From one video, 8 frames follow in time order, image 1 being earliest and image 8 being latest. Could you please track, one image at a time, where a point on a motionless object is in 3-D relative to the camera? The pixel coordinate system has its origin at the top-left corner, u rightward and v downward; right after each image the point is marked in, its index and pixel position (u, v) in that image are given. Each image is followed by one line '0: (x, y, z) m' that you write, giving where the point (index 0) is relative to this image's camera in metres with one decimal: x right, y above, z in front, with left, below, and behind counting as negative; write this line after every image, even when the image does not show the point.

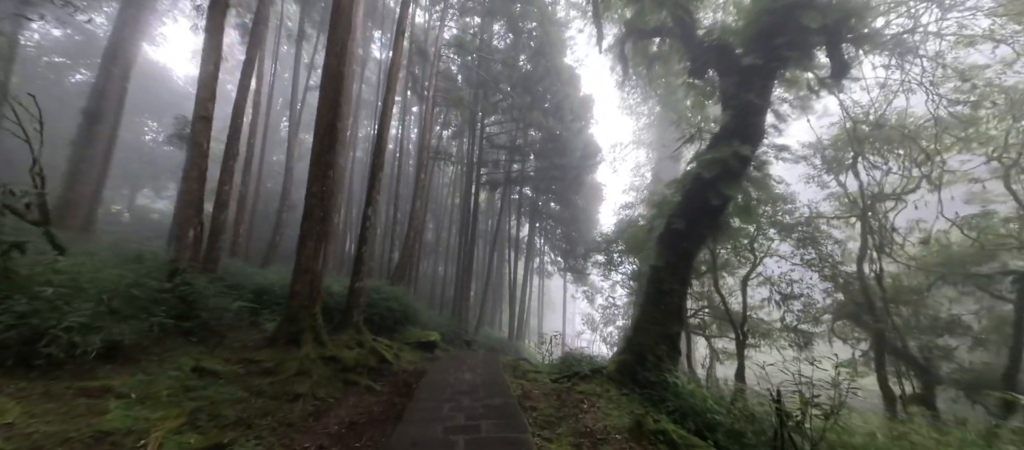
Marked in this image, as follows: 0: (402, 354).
0: (-2.6, -3.0, +10.0) m
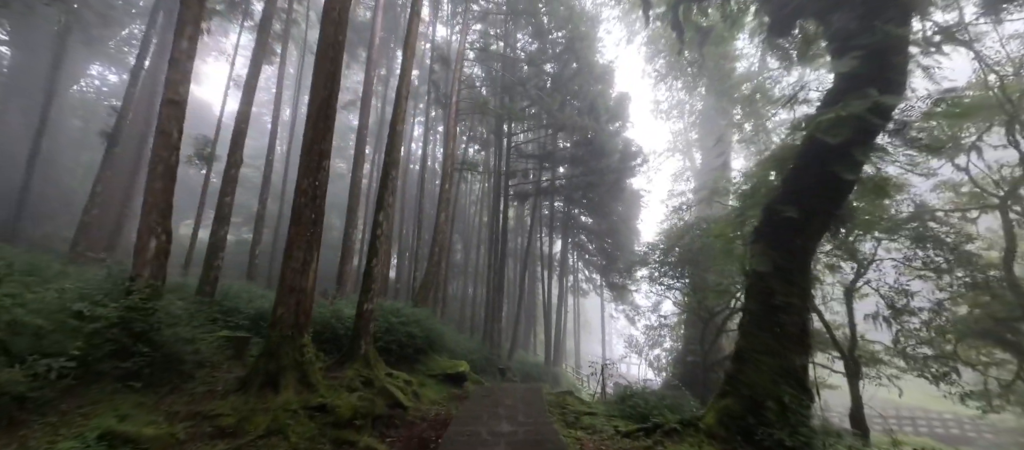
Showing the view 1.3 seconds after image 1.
0: (-1.7, -3.2, +8.1) m
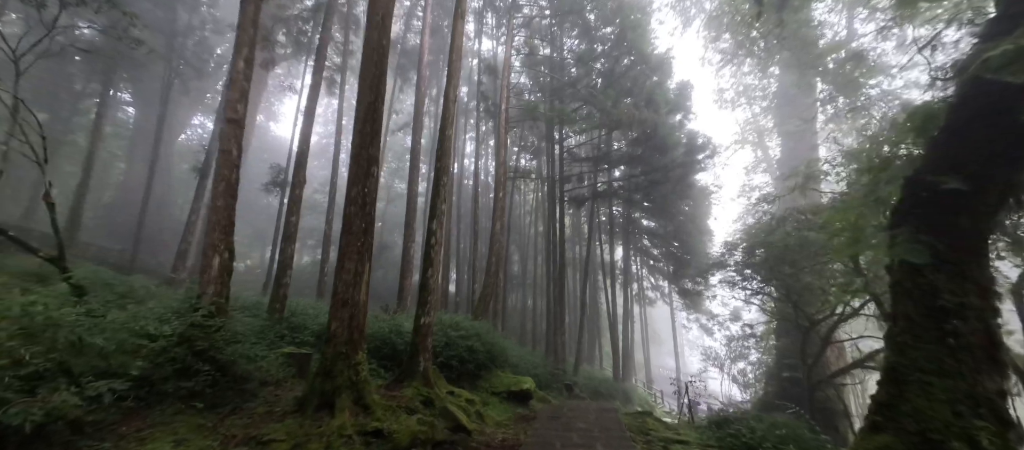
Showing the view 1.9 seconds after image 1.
0: (-0.5, -3.3, +7.6) m
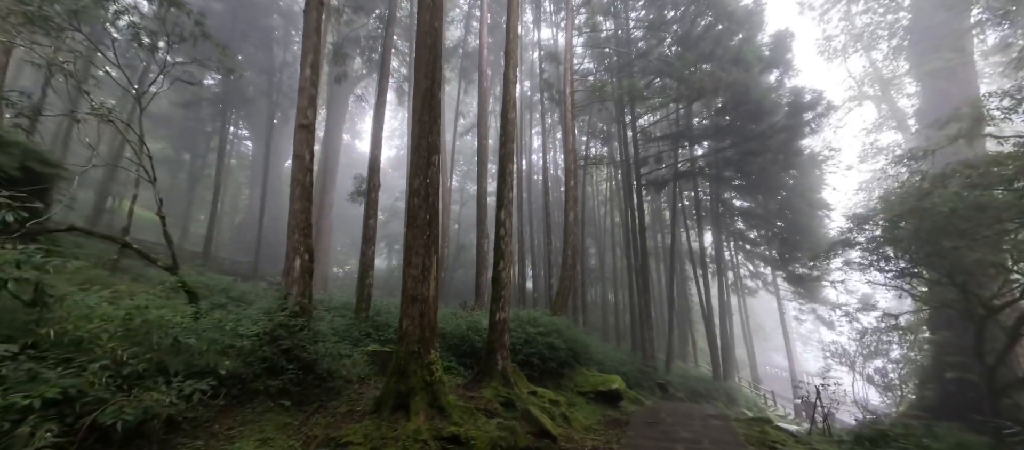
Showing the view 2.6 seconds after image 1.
0: (+1.0, -3.1, +7.0) m
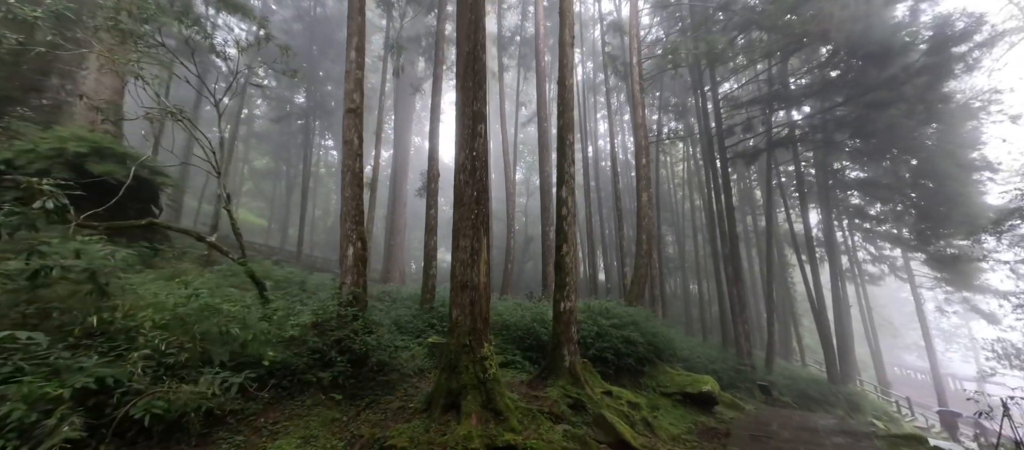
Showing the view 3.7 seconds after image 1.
0: (+2.0, -2.7, +6.1) m
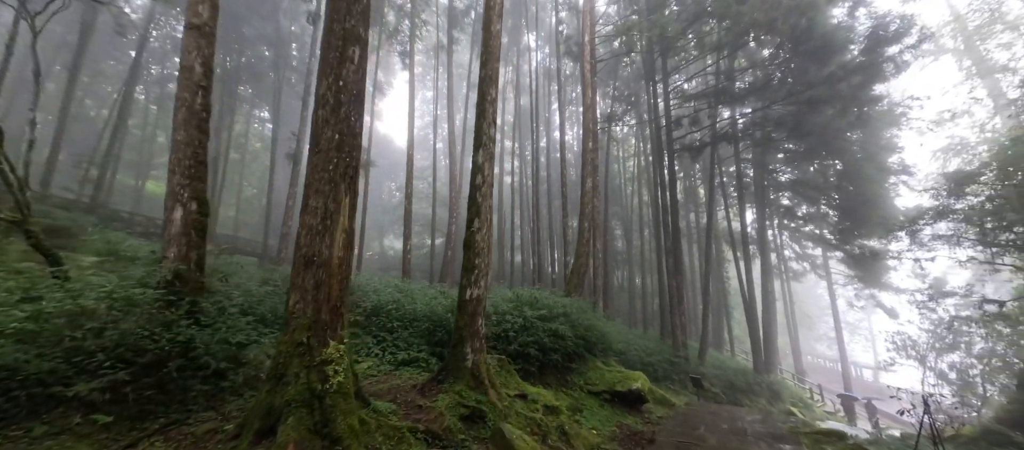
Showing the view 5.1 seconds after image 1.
0: (+0.7, -2.4, +5.1) m
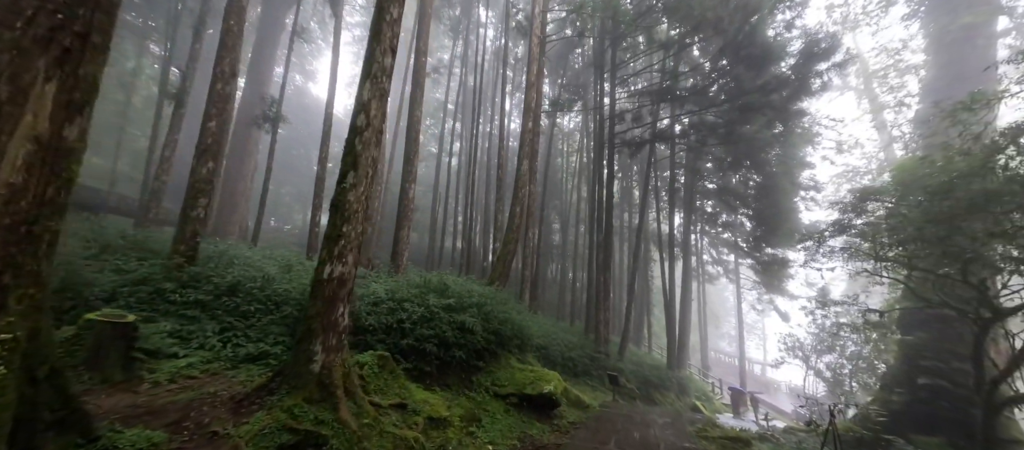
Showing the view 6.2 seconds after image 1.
0: (-0.5, -2.1, +4.0) m
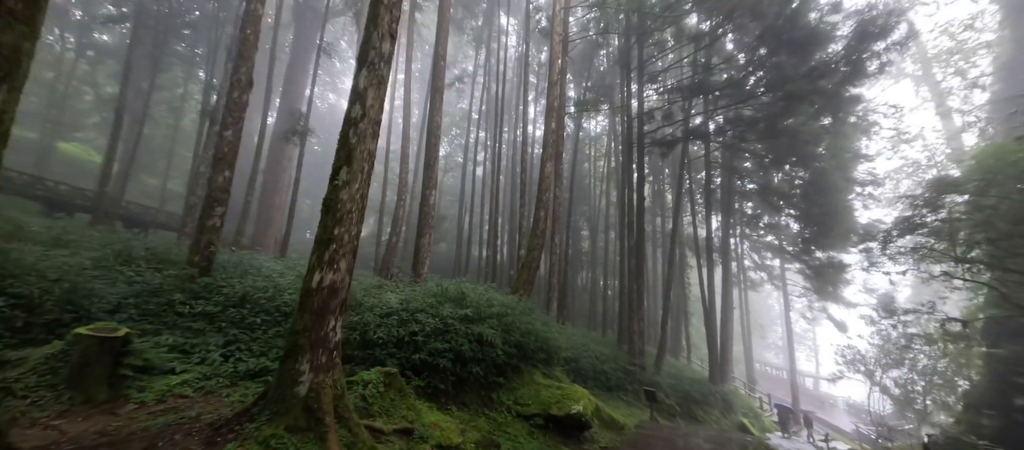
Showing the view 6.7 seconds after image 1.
0: (-0.3, -2.1, +3.5) m
